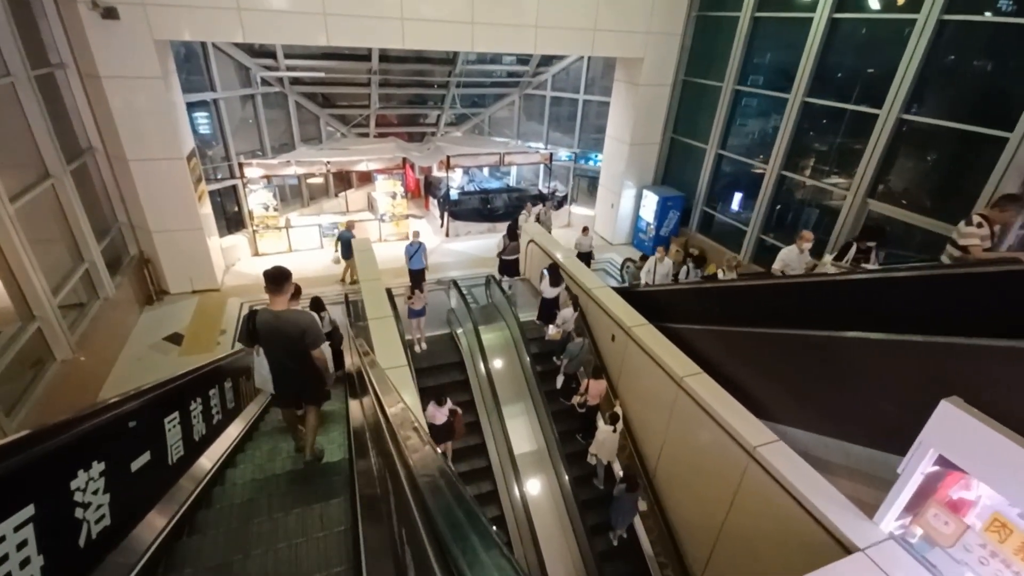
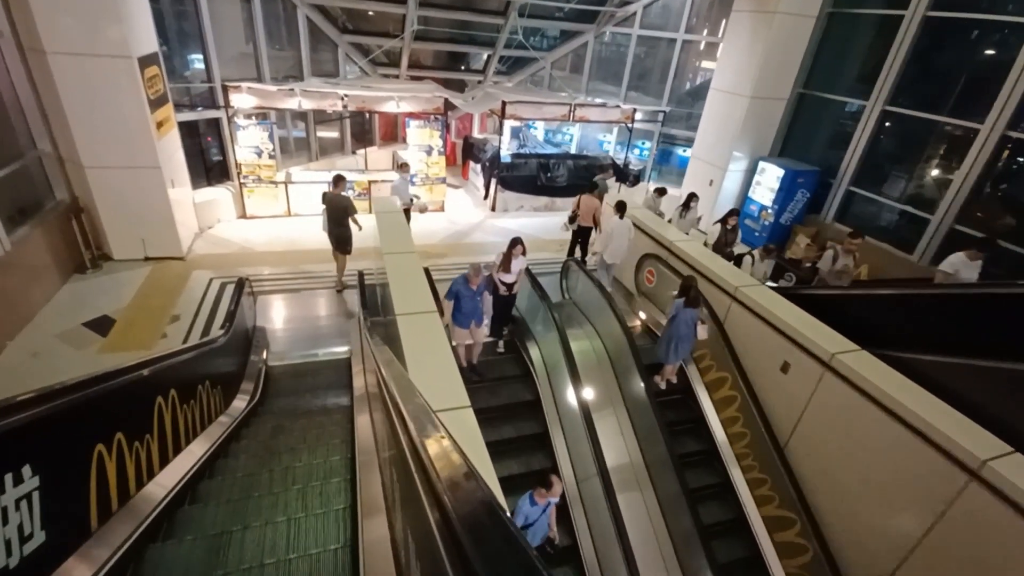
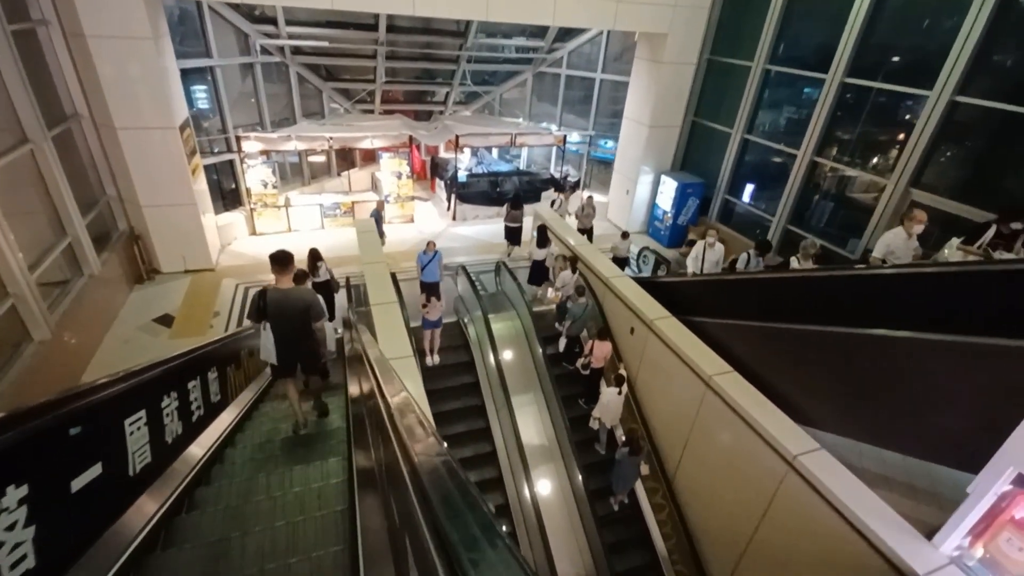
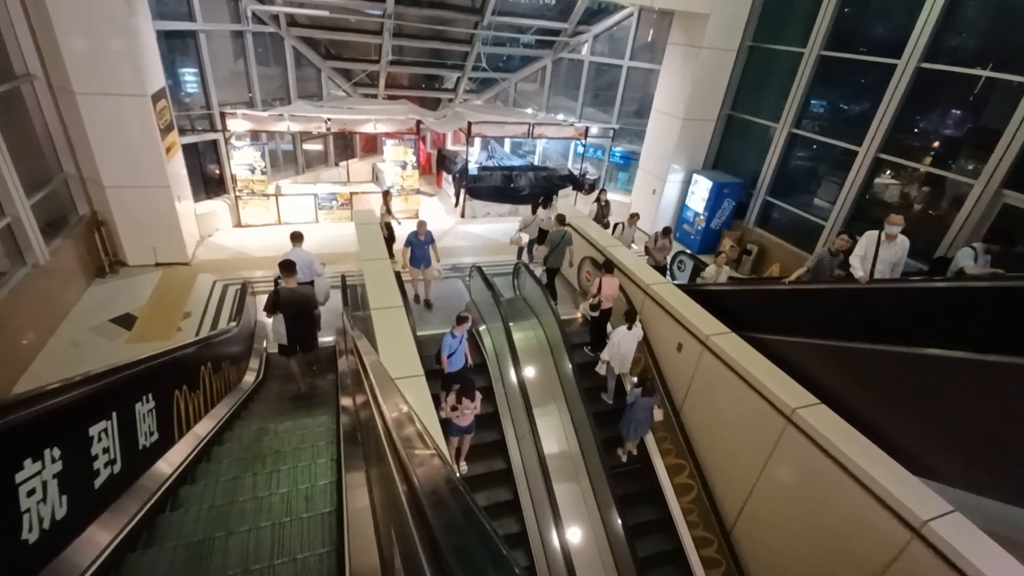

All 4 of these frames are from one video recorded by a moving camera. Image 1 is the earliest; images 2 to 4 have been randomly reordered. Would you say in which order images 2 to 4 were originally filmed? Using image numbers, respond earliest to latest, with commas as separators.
3, 4, 2
